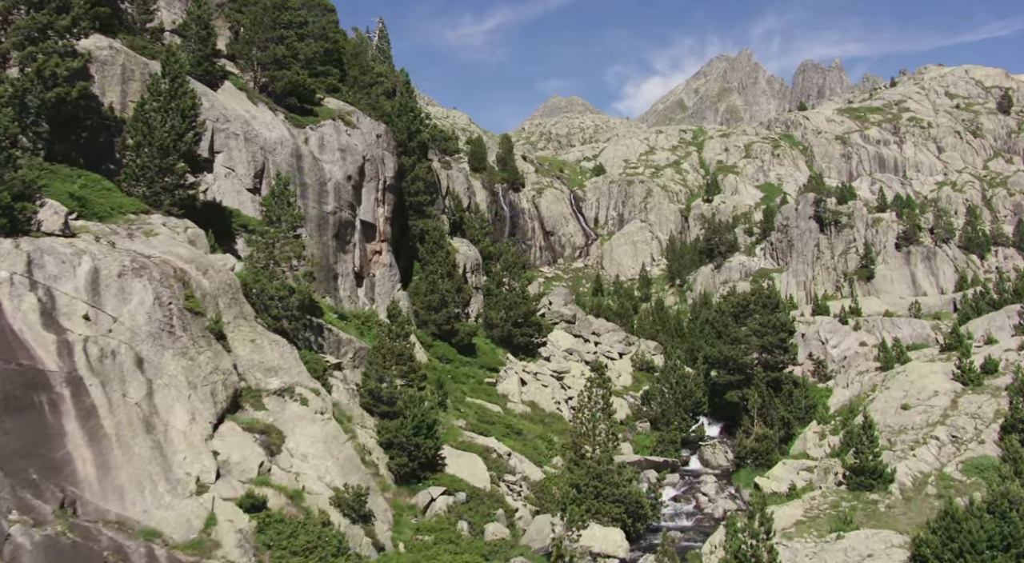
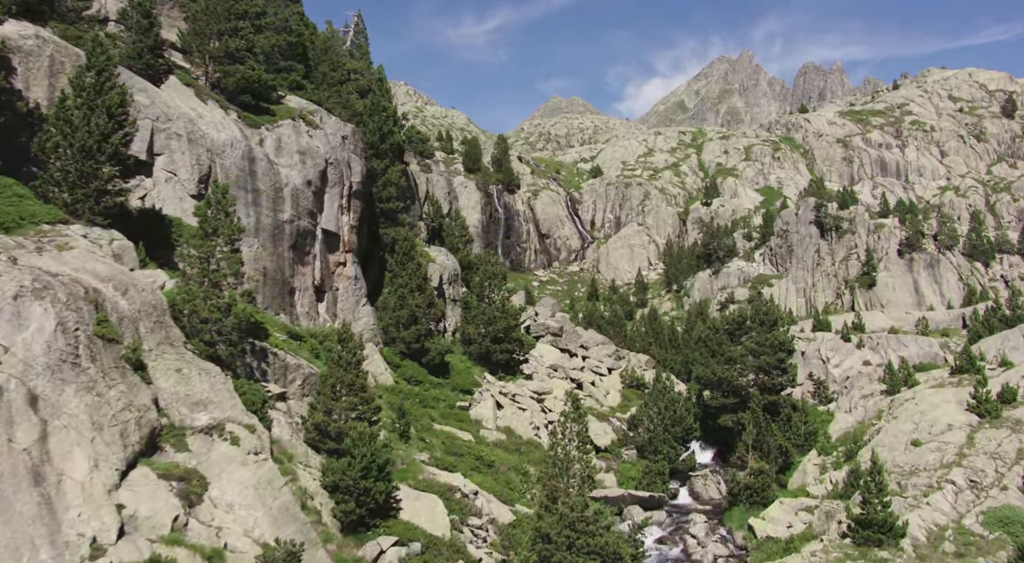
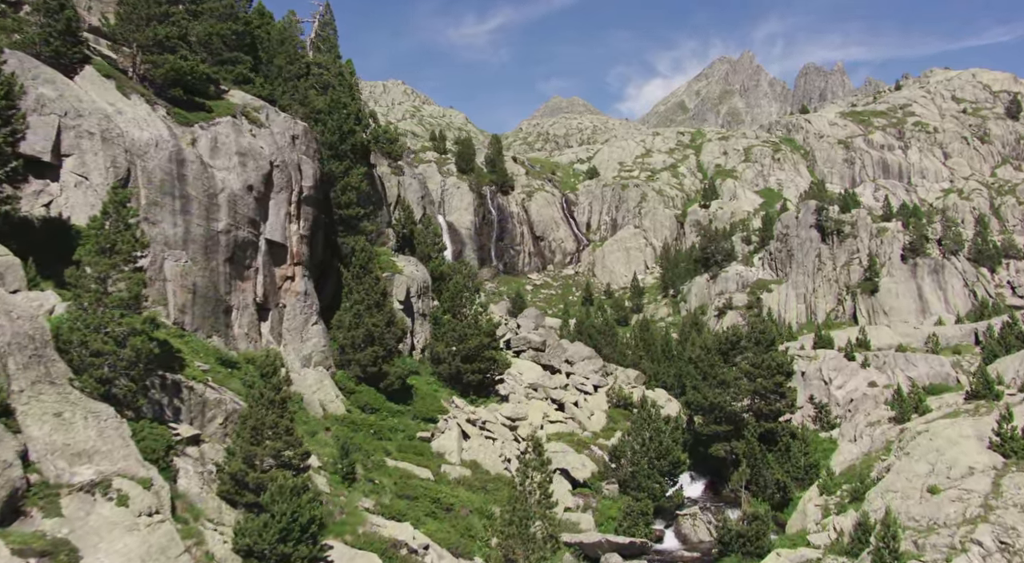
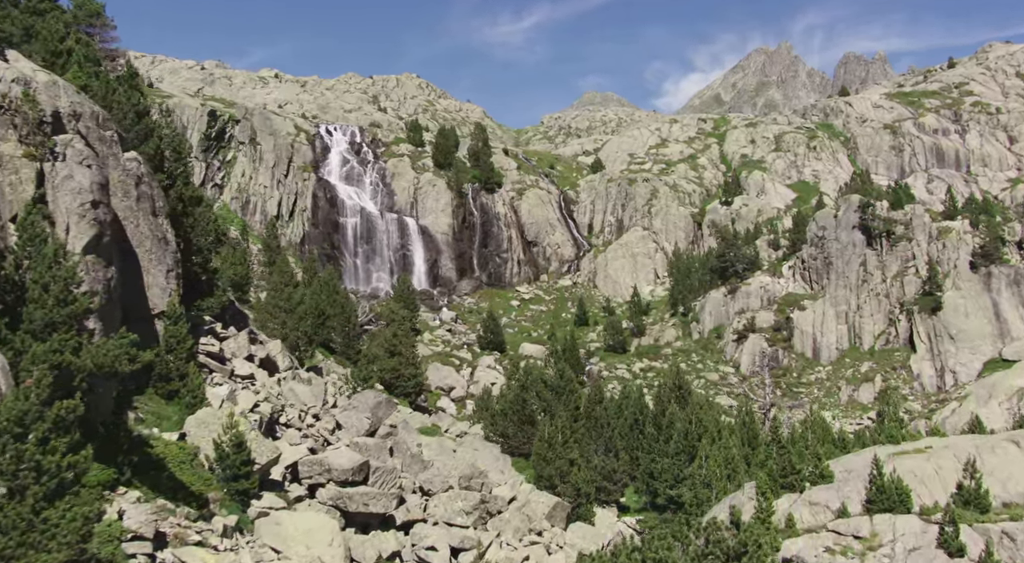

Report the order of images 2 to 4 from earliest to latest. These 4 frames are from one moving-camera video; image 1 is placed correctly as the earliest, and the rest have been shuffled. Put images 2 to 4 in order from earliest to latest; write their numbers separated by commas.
2, 3, 4
